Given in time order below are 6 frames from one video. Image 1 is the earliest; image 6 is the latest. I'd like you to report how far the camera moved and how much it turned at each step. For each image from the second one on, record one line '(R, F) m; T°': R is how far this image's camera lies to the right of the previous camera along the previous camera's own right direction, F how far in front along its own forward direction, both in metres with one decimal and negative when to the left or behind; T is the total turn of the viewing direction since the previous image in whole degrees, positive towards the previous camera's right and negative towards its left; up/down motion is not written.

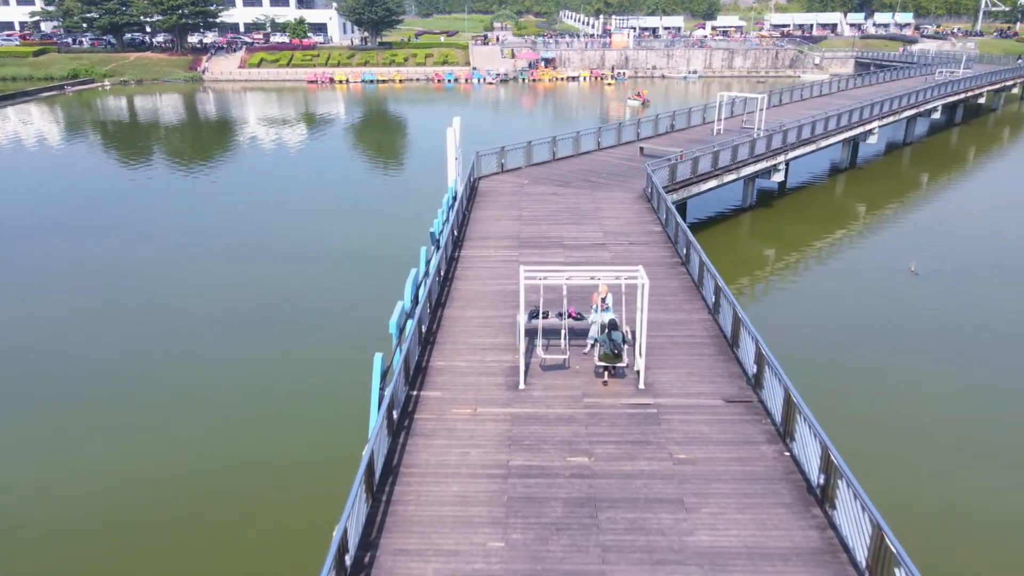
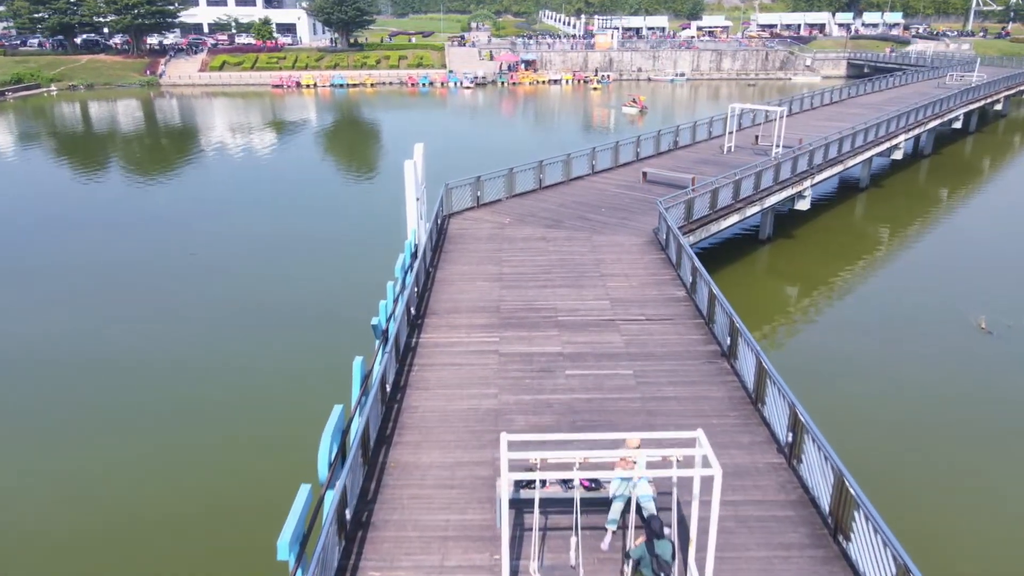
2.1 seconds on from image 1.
(+0.1, +3.4) m; +1°
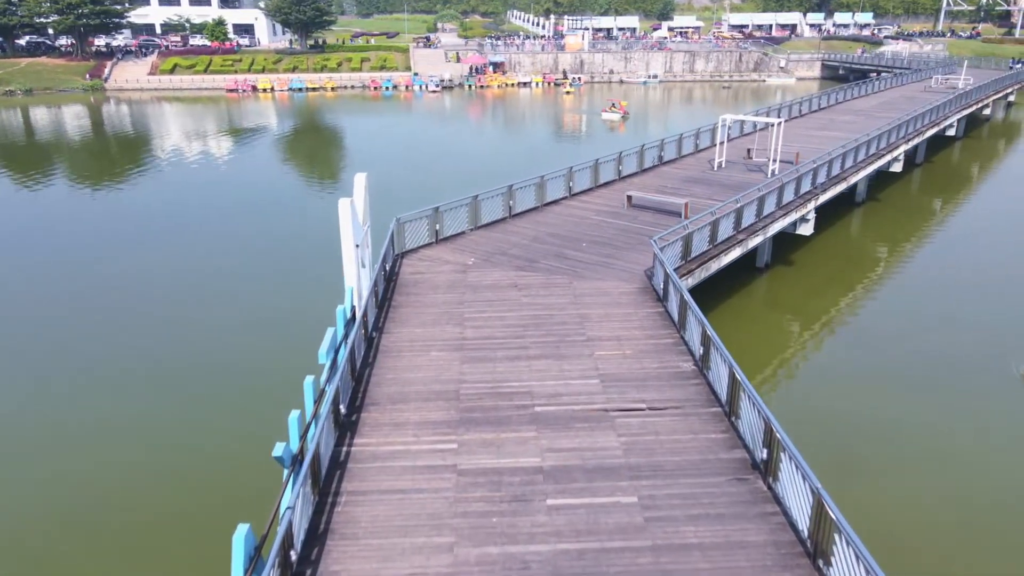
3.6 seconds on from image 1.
(+0.1, +2.3) m; +2°
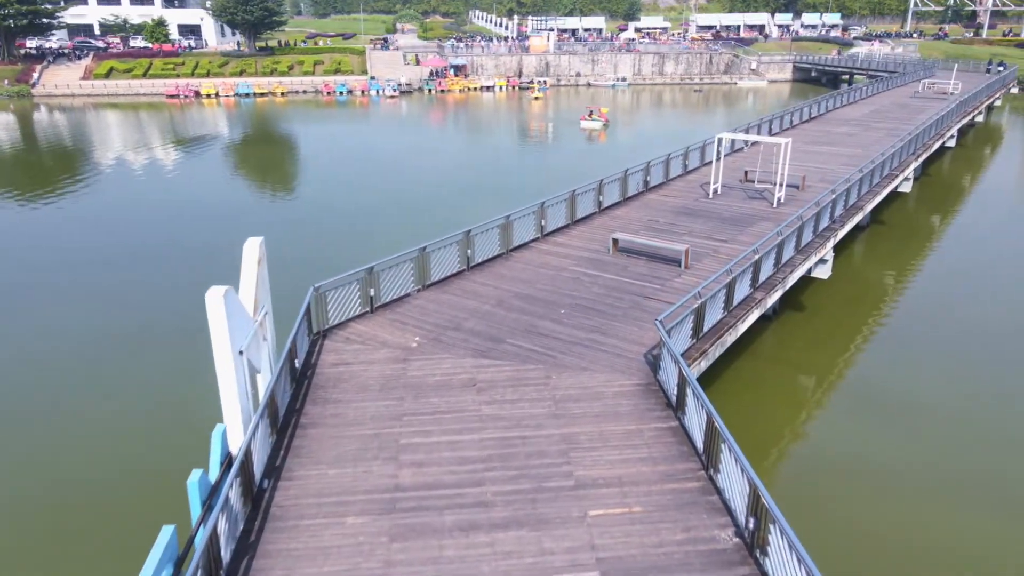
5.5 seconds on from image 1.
(+0.1, +2.9) m; +3°
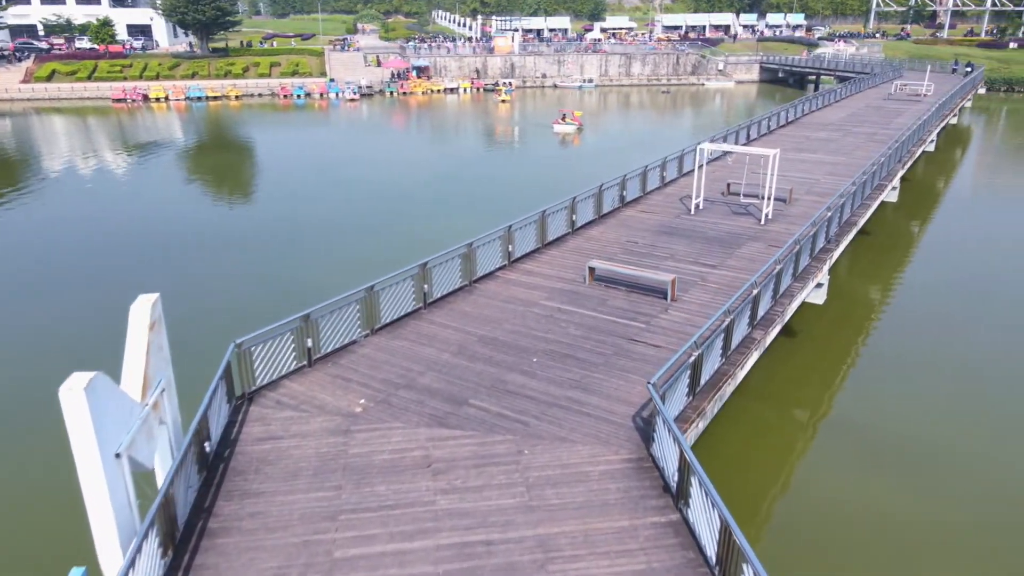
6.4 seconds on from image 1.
(+0.1, +1.5) m; +2°
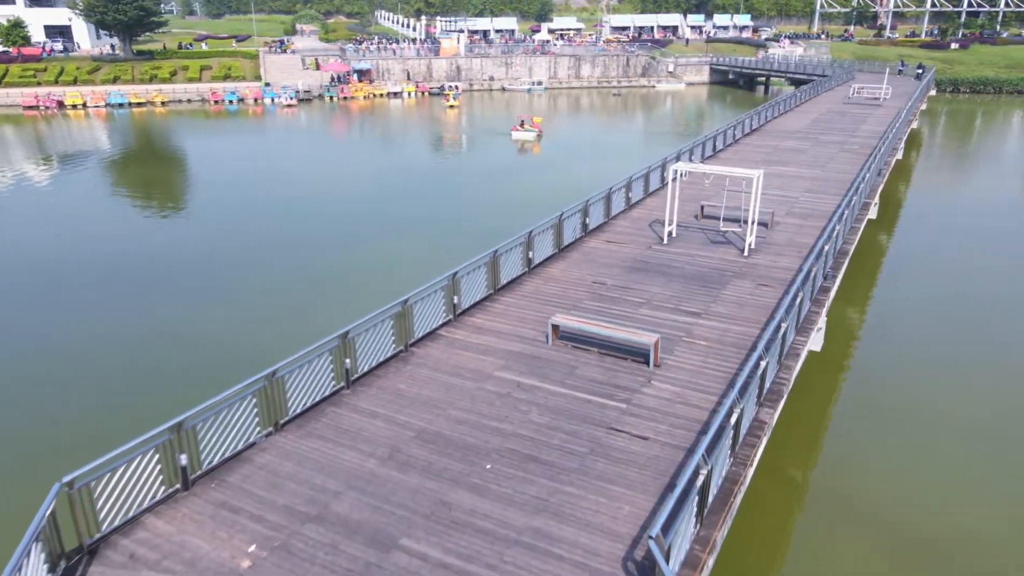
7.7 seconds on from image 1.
(+0.1, +2.0) m; +4°
